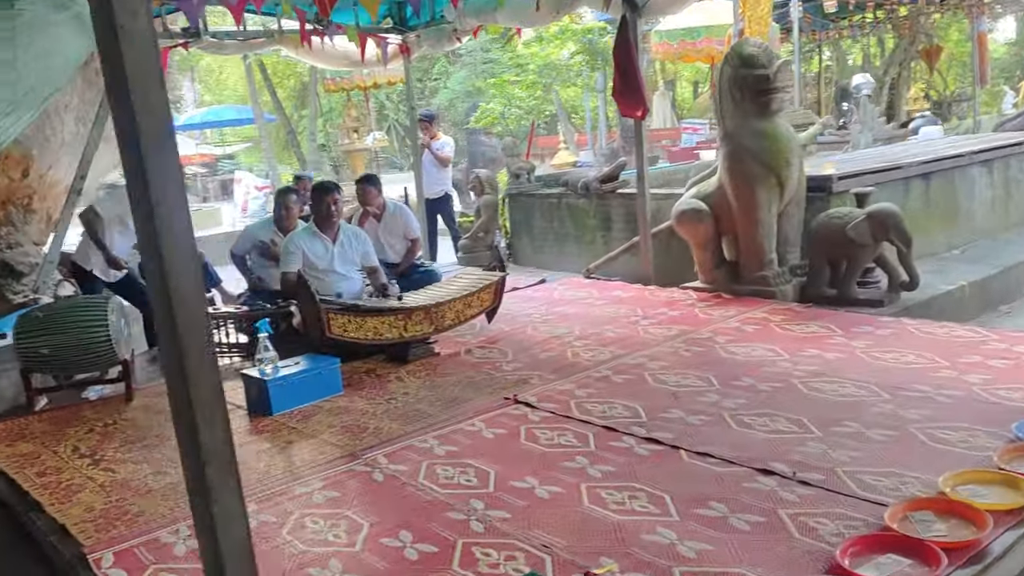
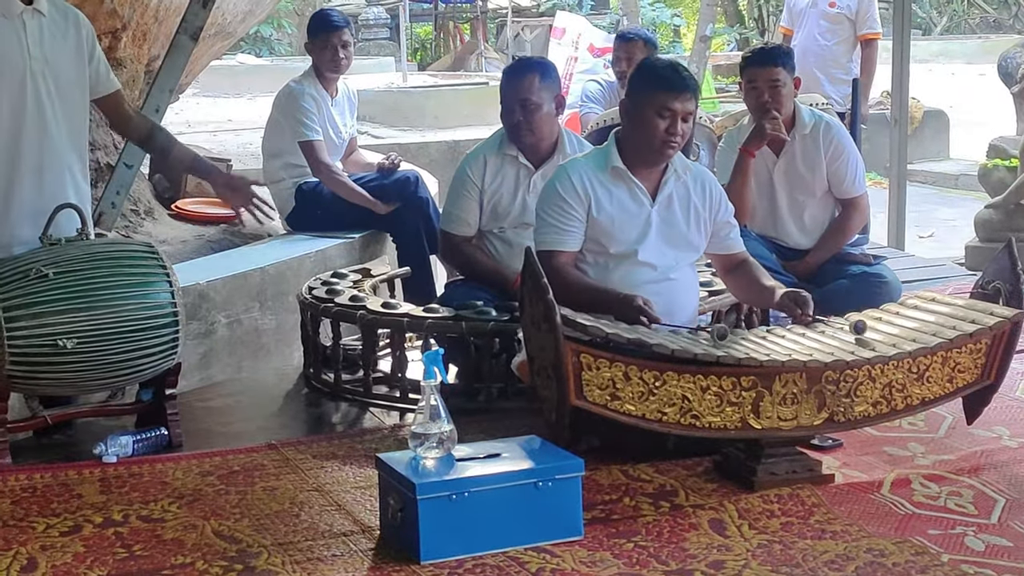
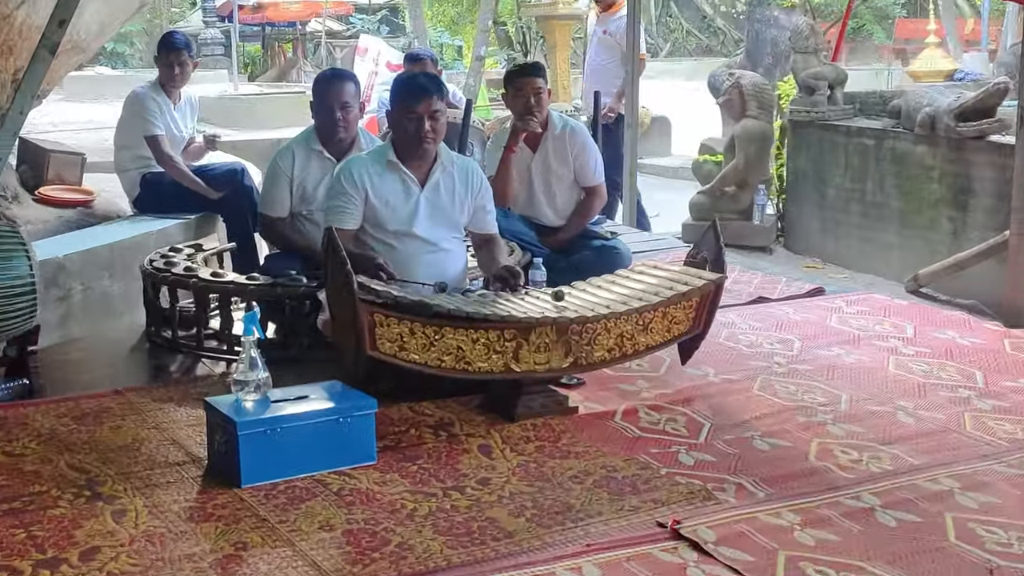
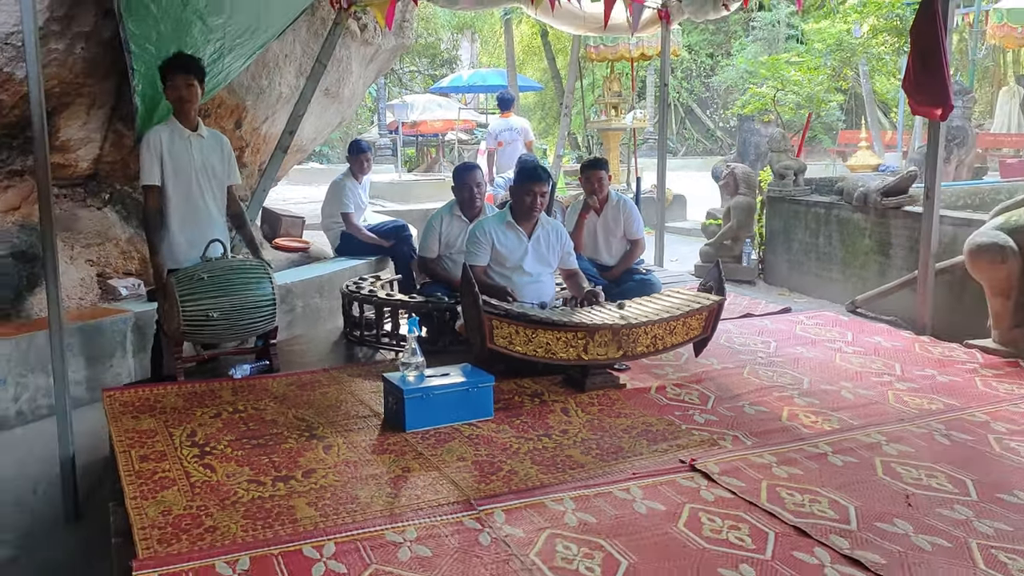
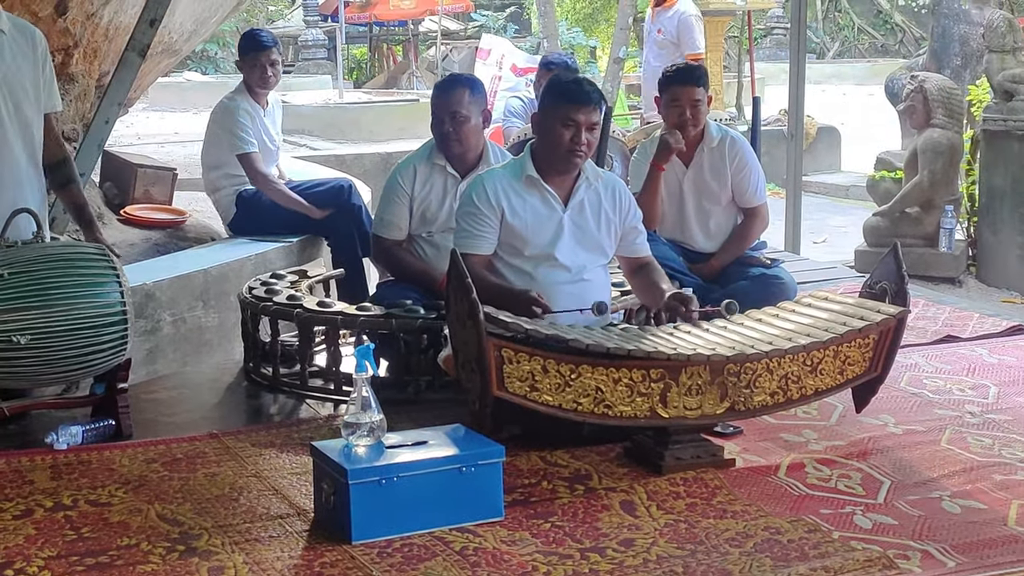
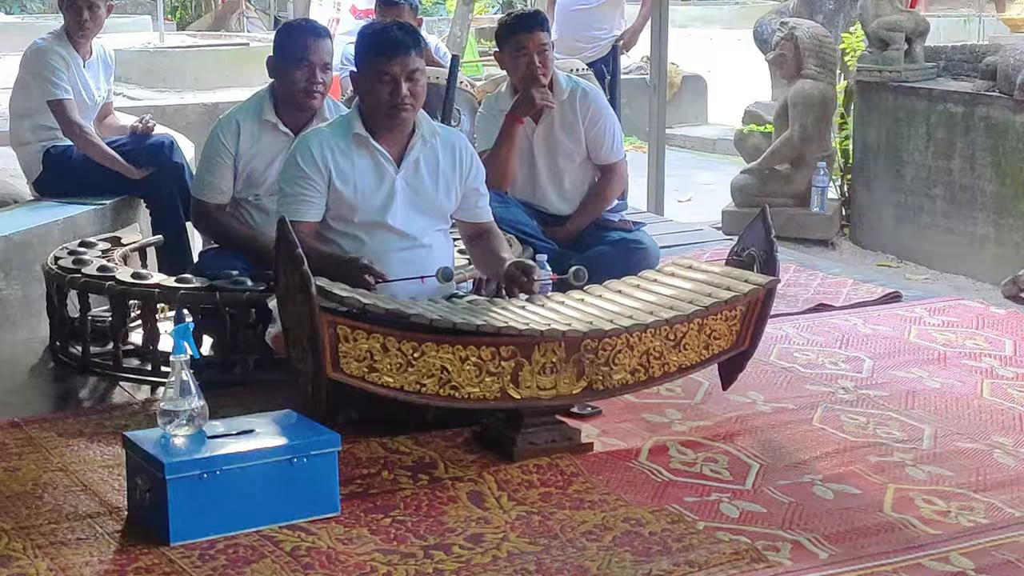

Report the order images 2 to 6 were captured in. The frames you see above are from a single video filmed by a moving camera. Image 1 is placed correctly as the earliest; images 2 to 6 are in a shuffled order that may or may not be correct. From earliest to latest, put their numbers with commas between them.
3, 6, 2, 5, 4
